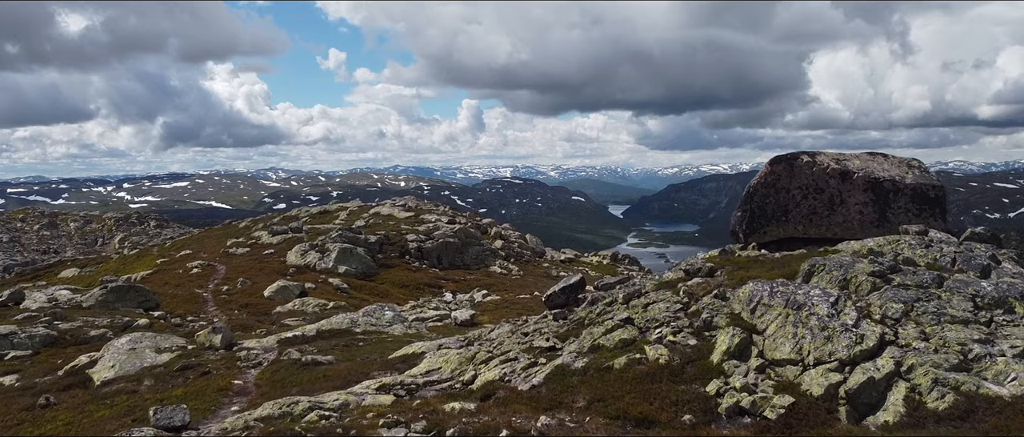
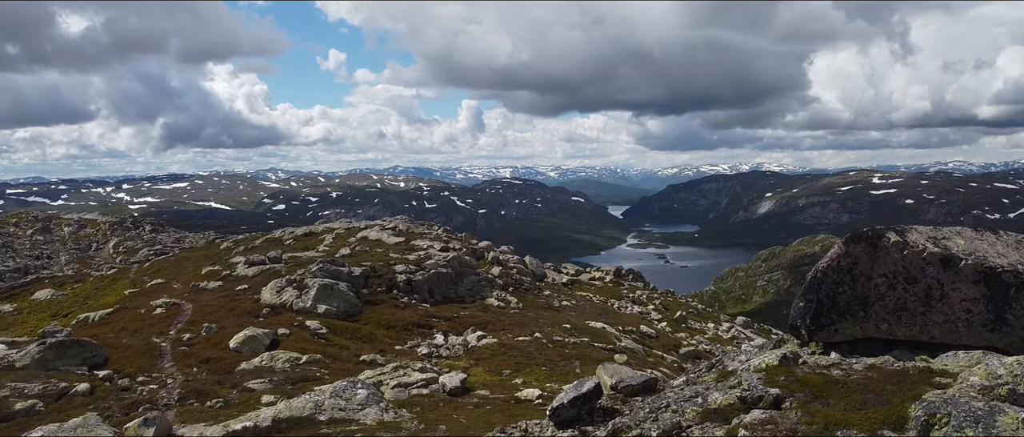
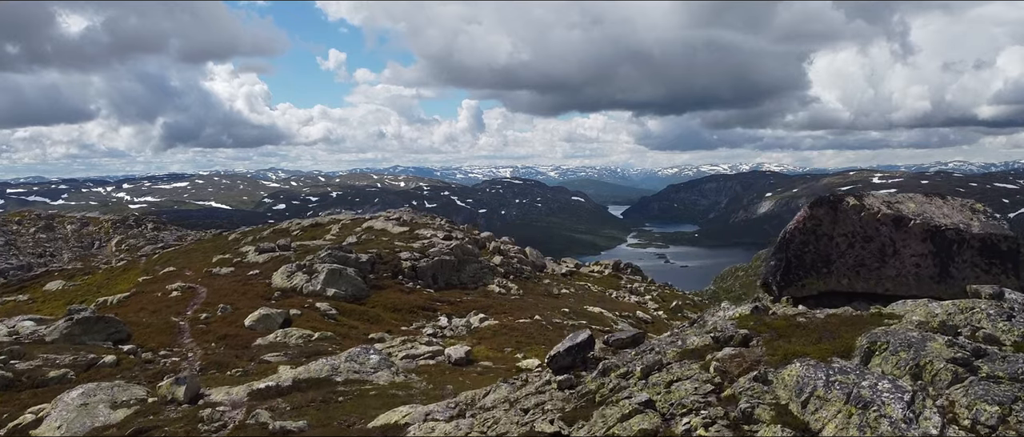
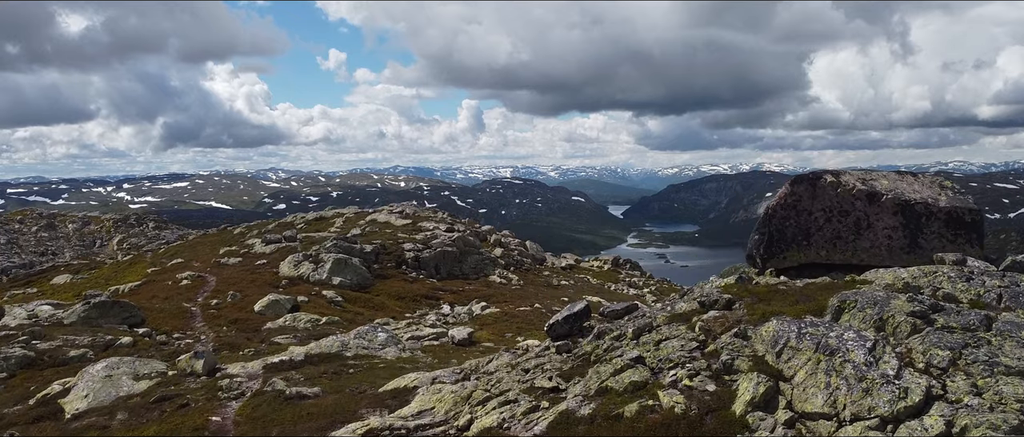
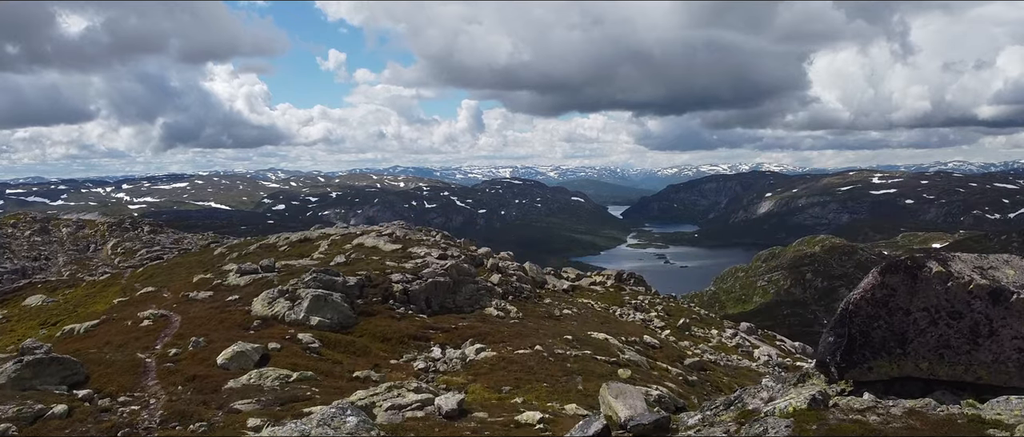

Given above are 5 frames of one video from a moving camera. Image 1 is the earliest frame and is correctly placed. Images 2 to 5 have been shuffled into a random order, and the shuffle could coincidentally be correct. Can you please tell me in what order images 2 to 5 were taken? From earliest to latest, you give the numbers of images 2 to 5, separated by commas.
4, 3, 2, 5
